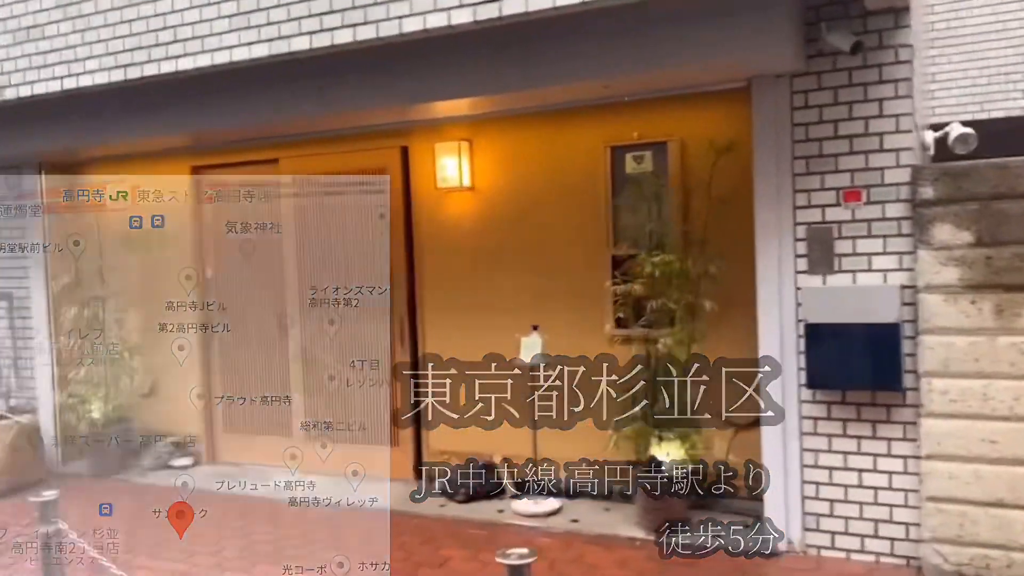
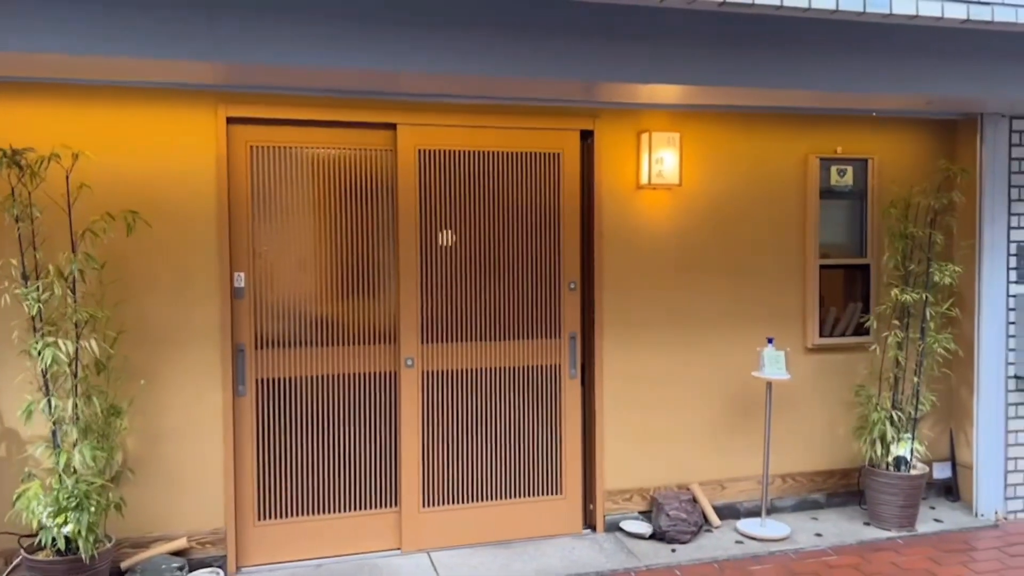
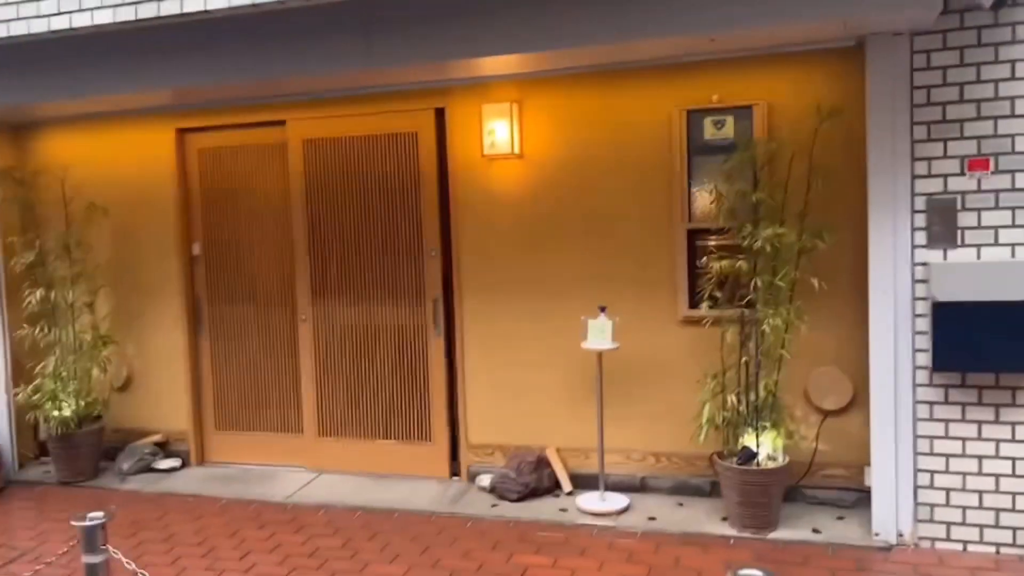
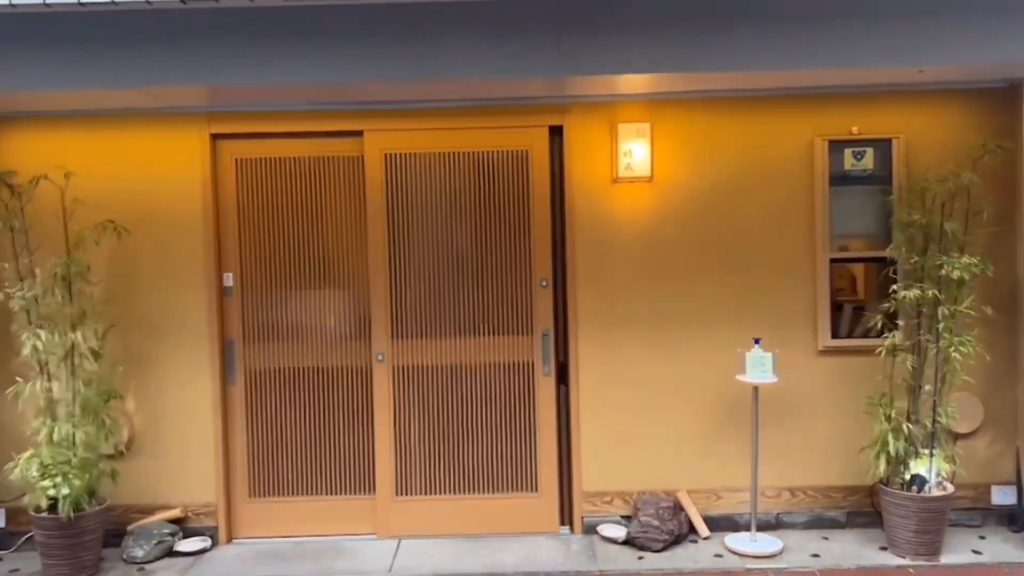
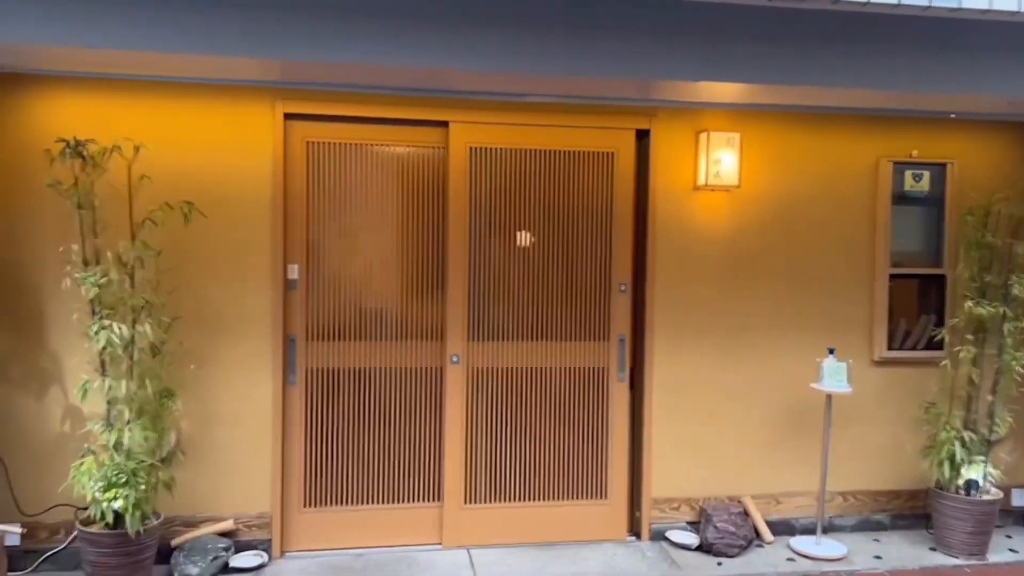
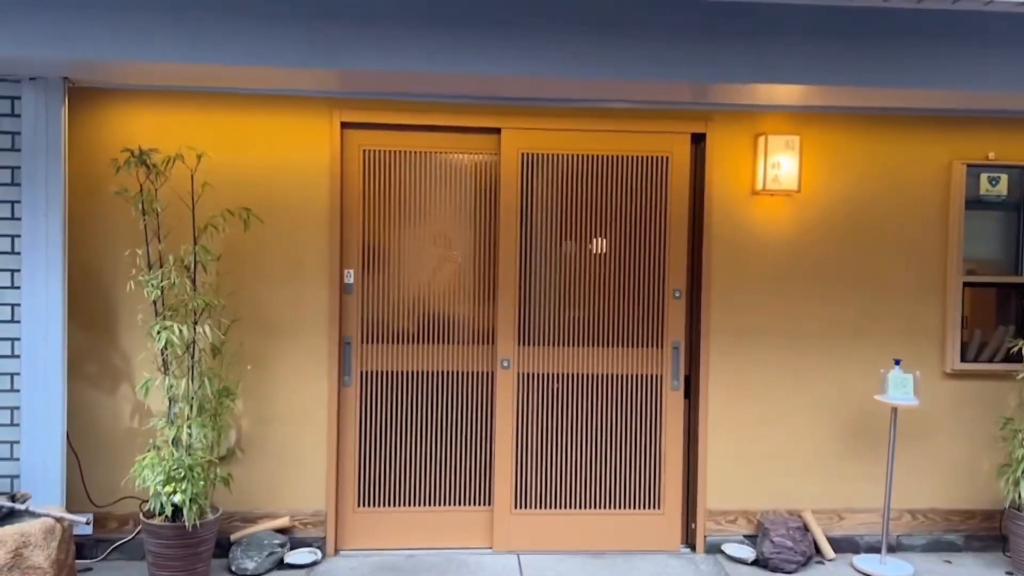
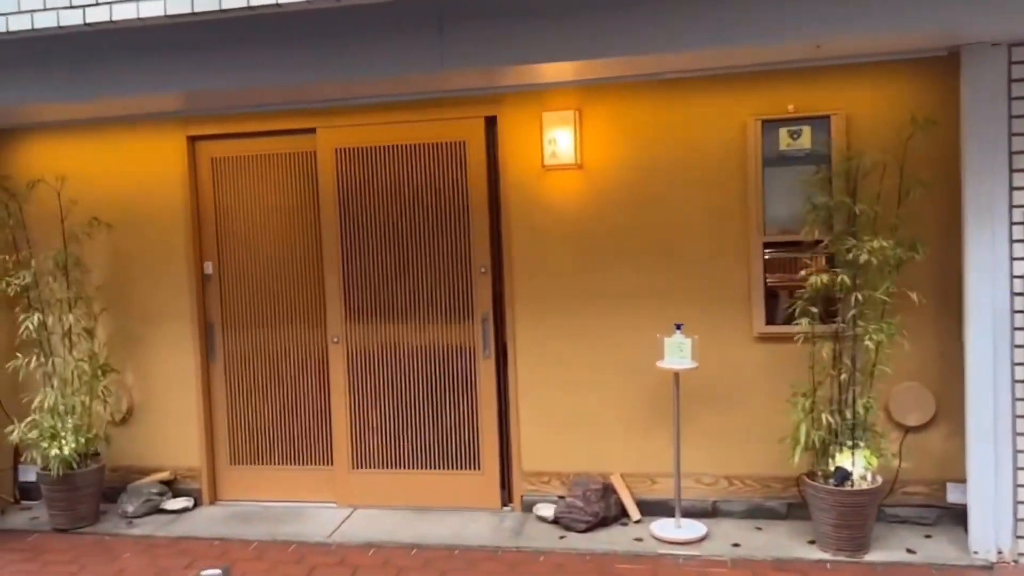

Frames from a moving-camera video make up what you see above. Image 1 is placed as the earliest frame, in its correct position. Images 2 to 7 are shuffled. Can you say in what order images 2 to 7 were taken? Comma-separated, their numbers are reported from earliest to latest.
3, 7, 4, 2, 5, 6
